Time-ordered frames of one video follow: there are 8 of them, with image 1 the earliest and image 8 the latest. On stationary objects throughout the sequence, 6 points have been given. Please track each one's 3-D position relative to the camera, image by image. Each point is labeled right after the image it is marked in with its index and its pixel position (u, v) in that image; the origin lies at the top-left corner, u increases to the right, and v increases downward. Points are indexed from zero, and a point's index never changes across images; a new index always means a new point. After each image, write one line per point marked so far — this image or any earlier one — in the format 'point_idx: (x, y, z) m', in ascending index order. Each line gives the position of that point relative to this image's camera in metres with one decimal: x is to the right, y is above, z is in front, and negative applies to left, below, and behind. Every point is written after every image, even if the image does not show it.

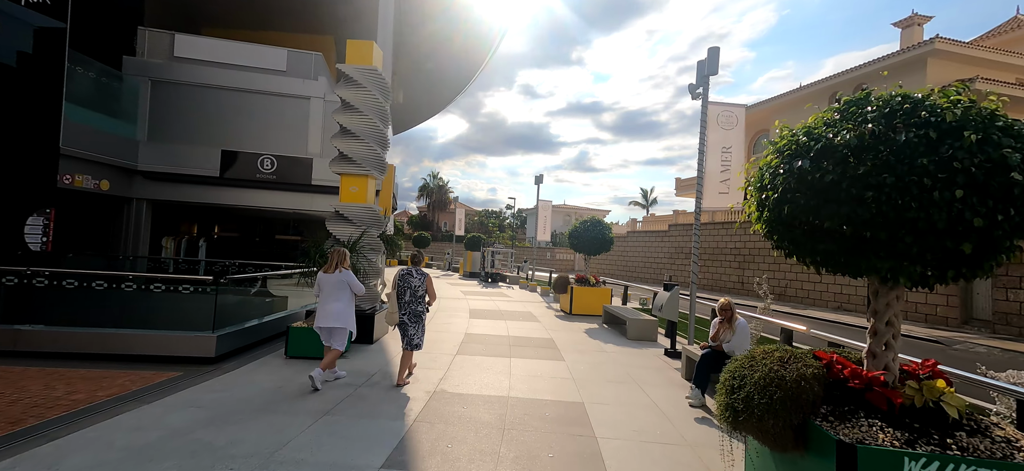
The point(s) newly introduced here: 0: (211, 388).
0: (-3.2, -1.7, +4.5) m
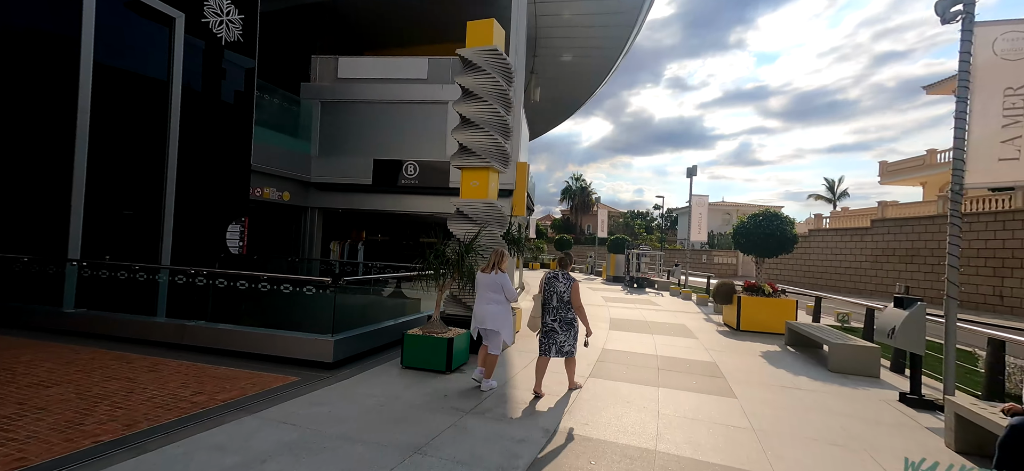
0: (-1.9, -1.6, +4.1) m
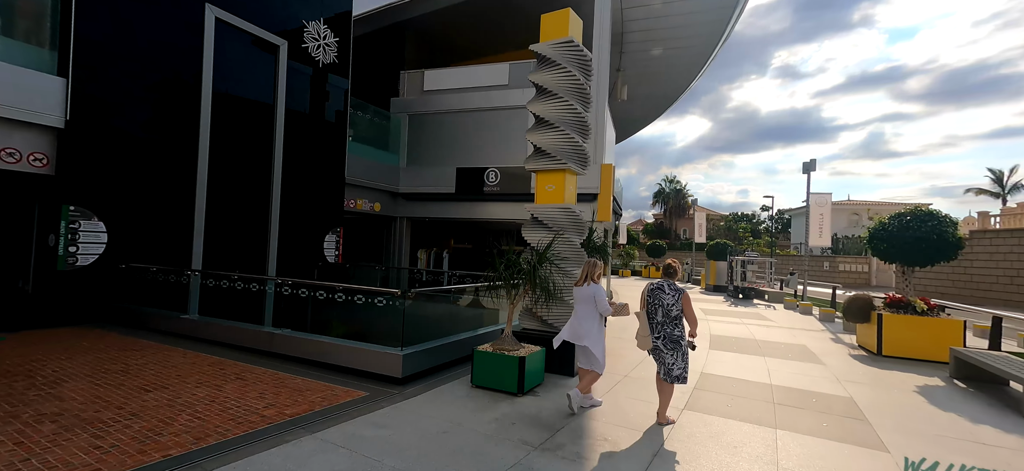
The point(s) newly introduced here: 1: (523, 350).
0: (-1.2, -1.8, +3.9) m
1: (+0.1, -1.4, +5.0) m
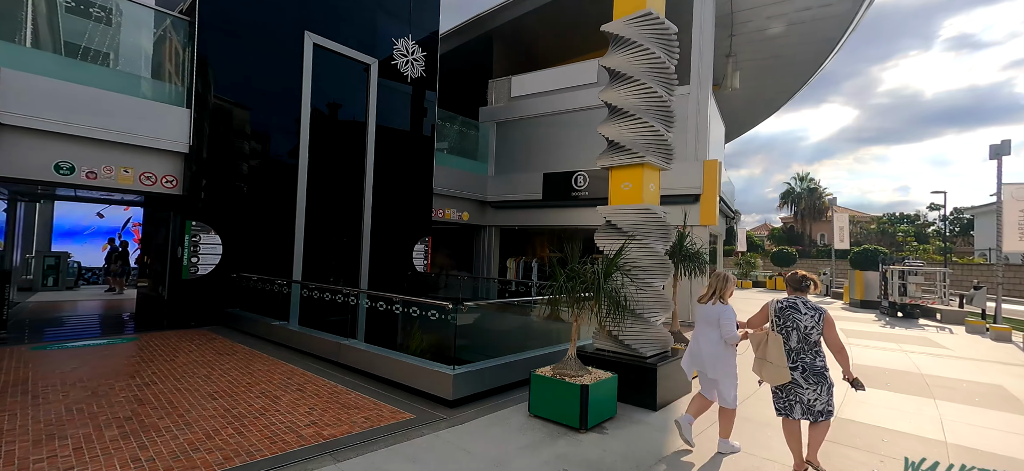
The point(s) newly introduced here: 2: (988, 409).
0: (-0.8, -1.8, +3.4) m
1: (+0.8, -1.5, +4.2) m
2: (+6.0, -2.2, +5.1) m
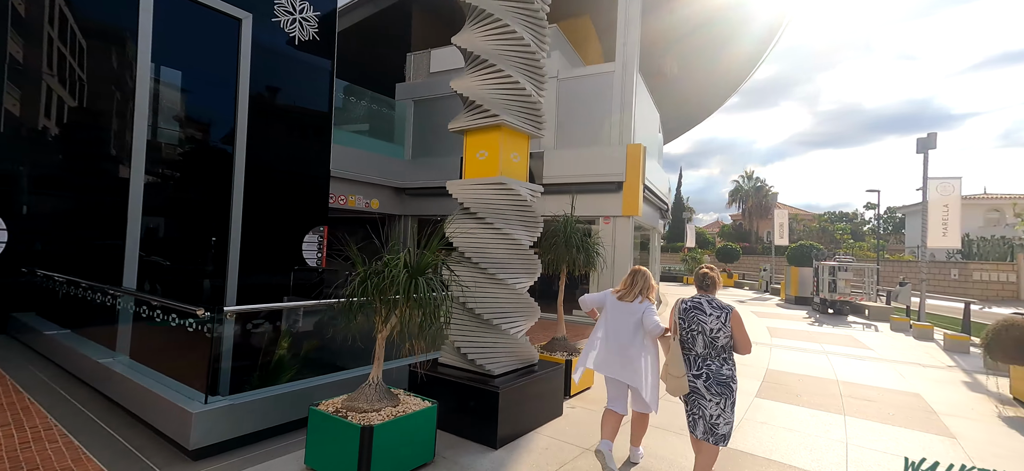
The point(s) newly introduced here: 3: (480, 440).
0: (-2.4, -1.7, +2.2) m
1: (-0.9, -1.3, +3.0) m
2: (+4.2, -2.1, +4.3) m
3: (-0.3, -1.8, +3.5) m
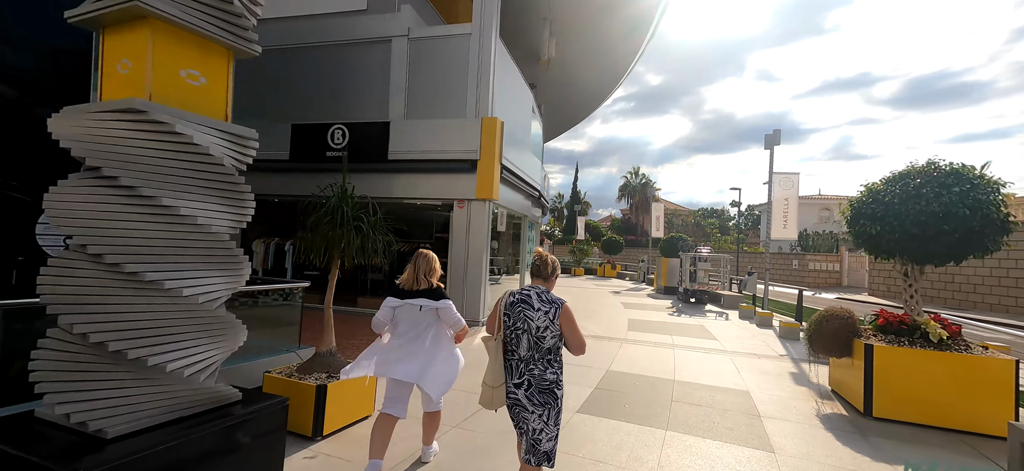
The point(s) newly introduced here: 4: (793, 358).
0: (-4.1, -1.5, +0.2) m
1: (-2.7, -1.1, +1.3) m
2: (+1.9, -1.9, +3.7) m
3: (-2.3, -1.6, +2.0) m
4: (+4.7, -2.0, +6.7) m
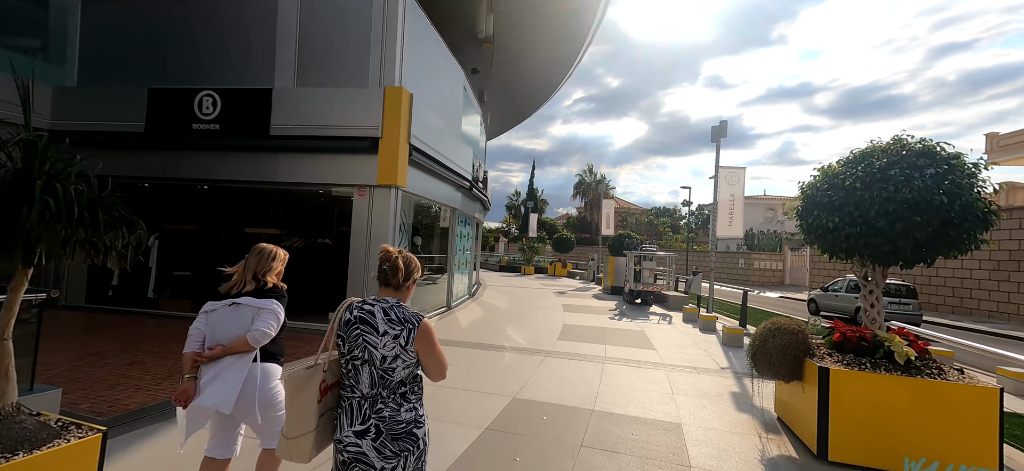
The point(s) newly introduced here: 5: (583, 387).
0: (-4.8, -1.4, -1.5) m
1: (-3.6, -1.0, -0.2) m
2: (+0.8, -1.8, +2.6) m
3: (-3.2, -1.5, +0.5) m
4: (+3.2, -2.0, +5.8) m
5: (+0.9, -1.9, +5.0) m
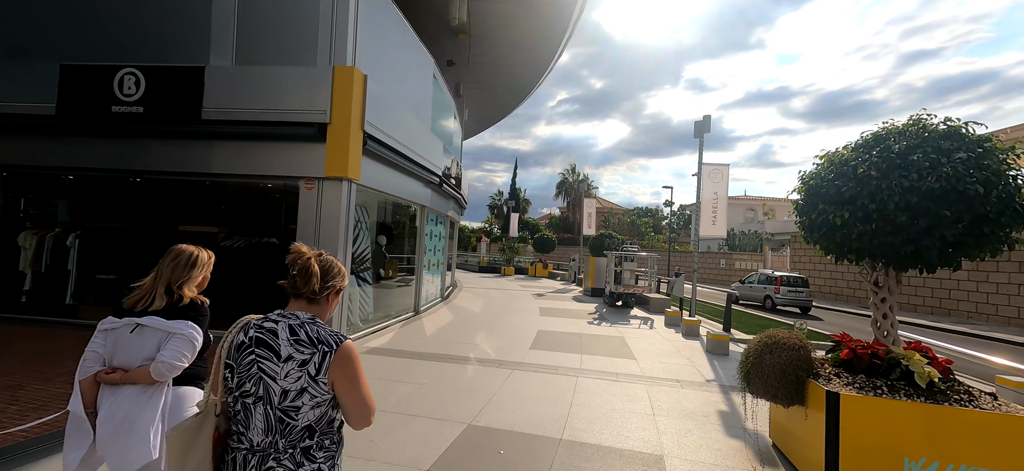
0: (-5.0, -1.4, -2.3) m
1: (-3.9, -1.0, -1.0) m
2: (+0.4, -1.8, +2.0) m
3: (-3.5, -1.5, -0.3) m
4: (+2.7, -2.0, +5.3) m
5: (+0.4, -1.9, +4.4) m
